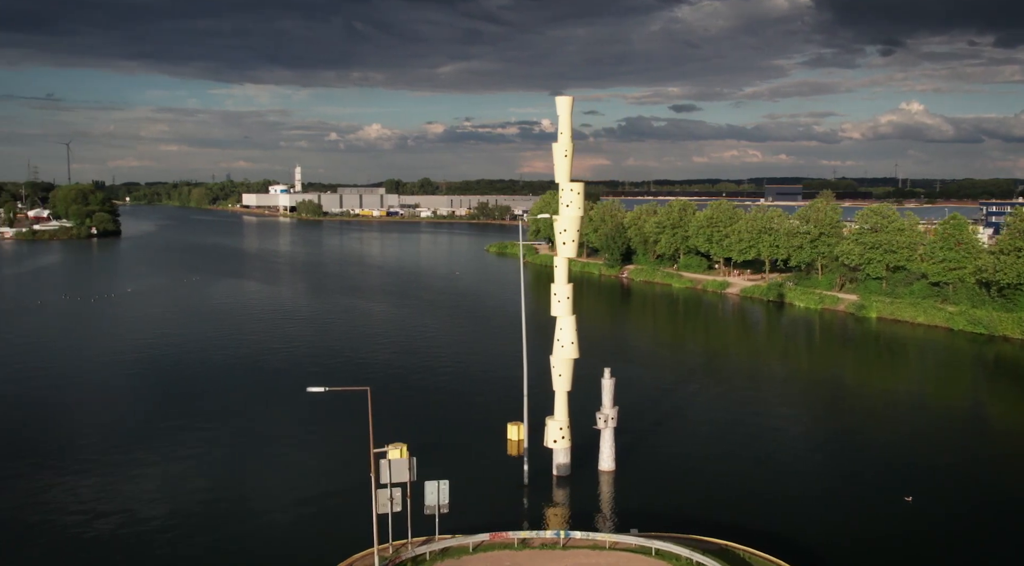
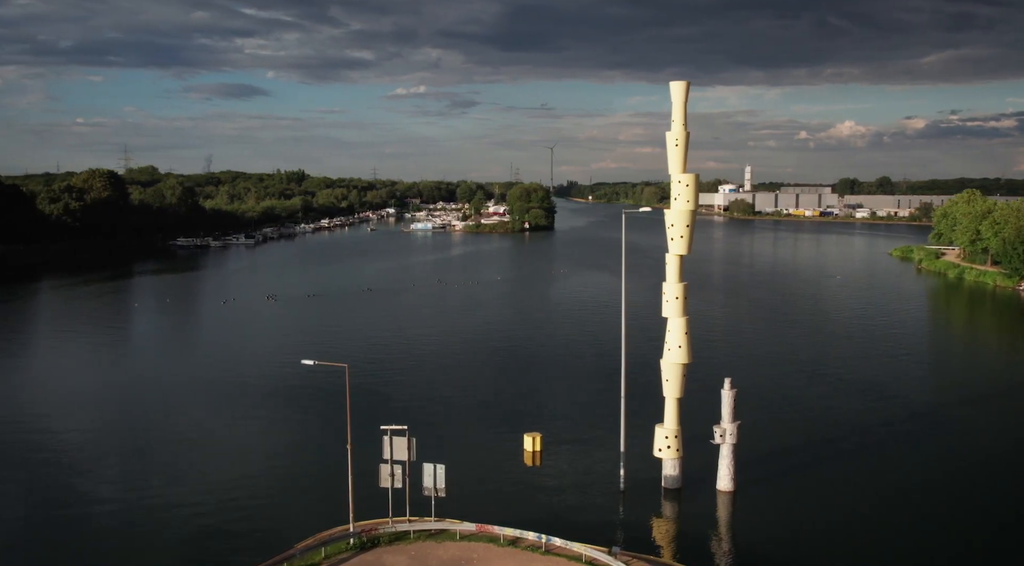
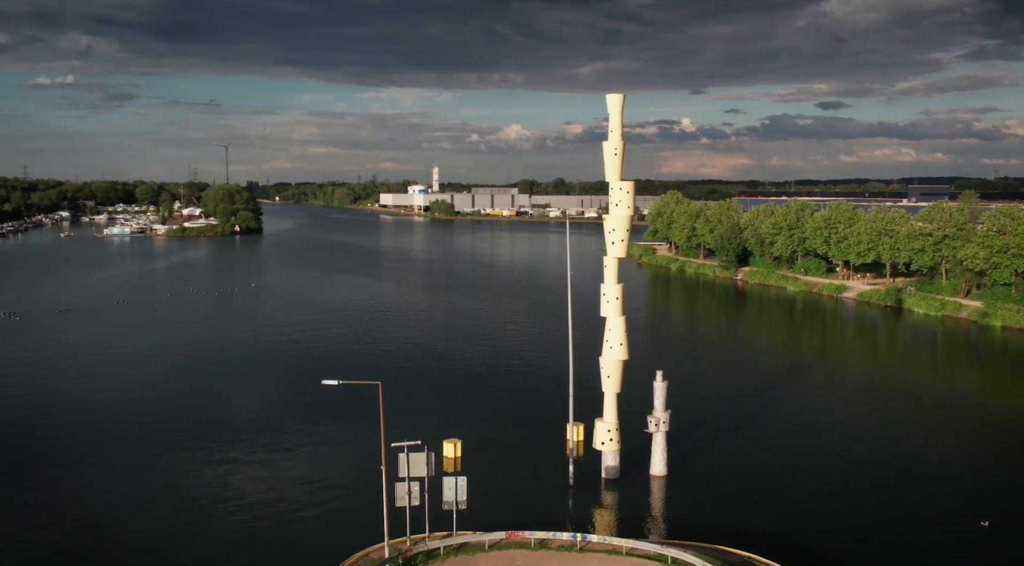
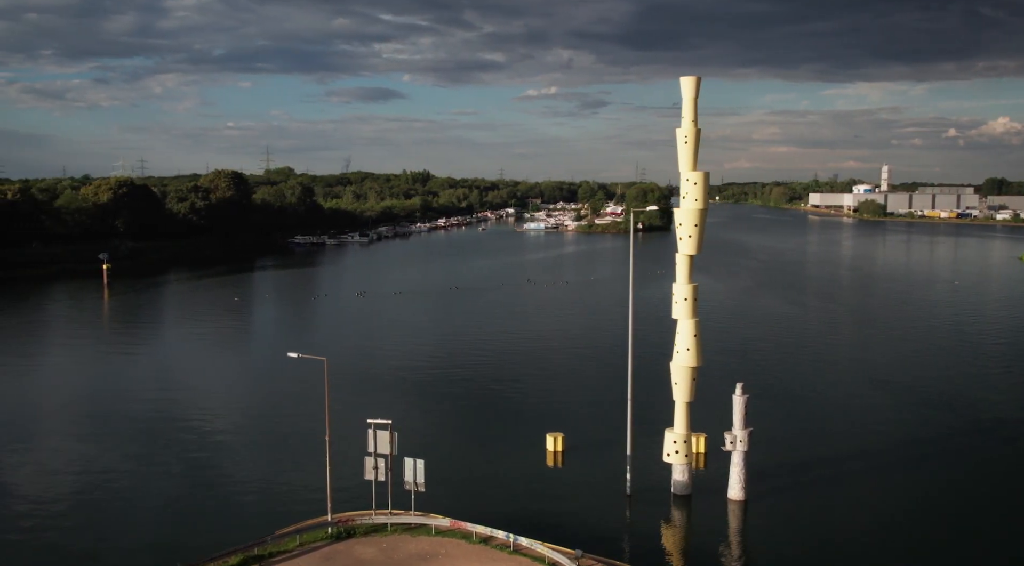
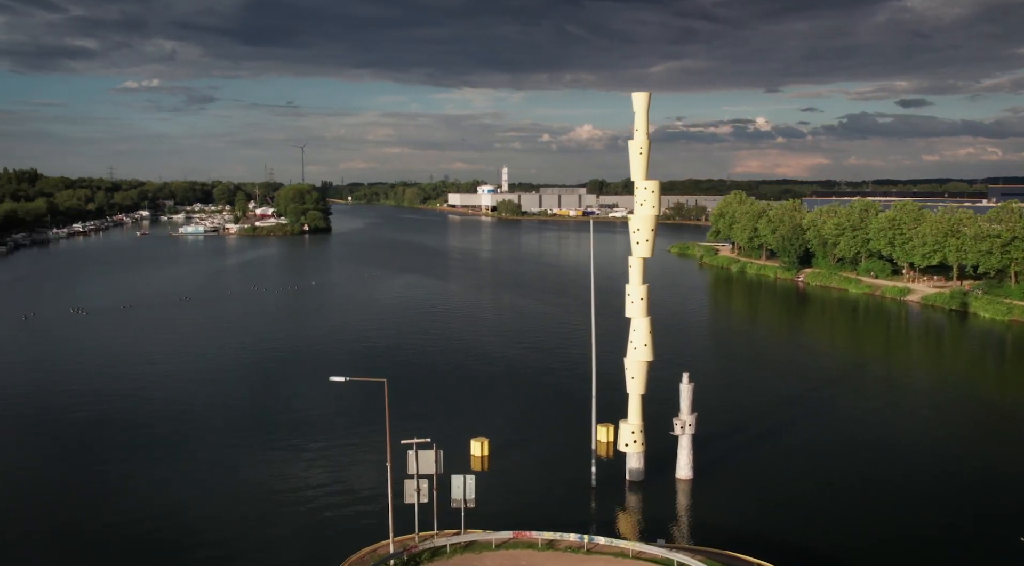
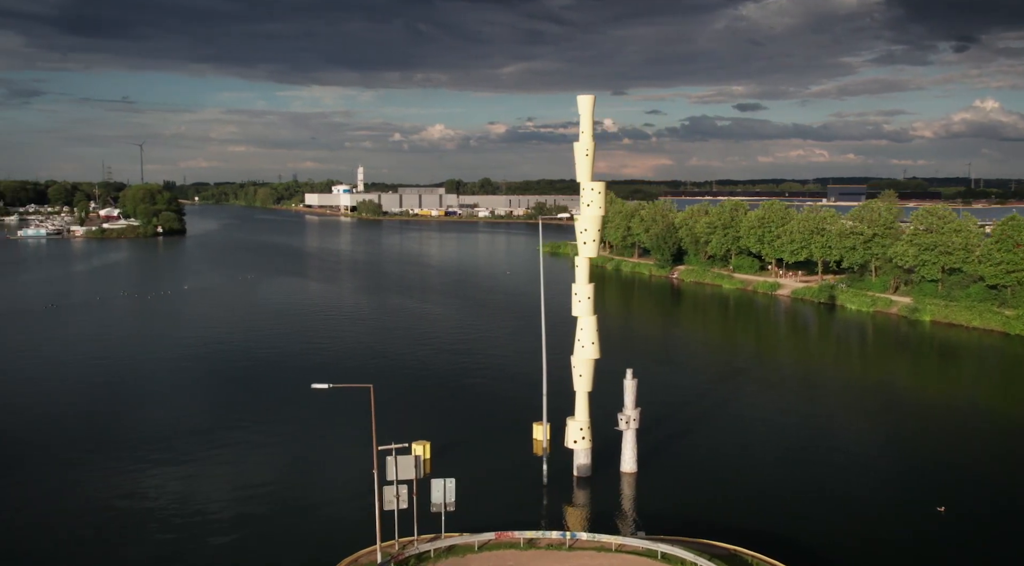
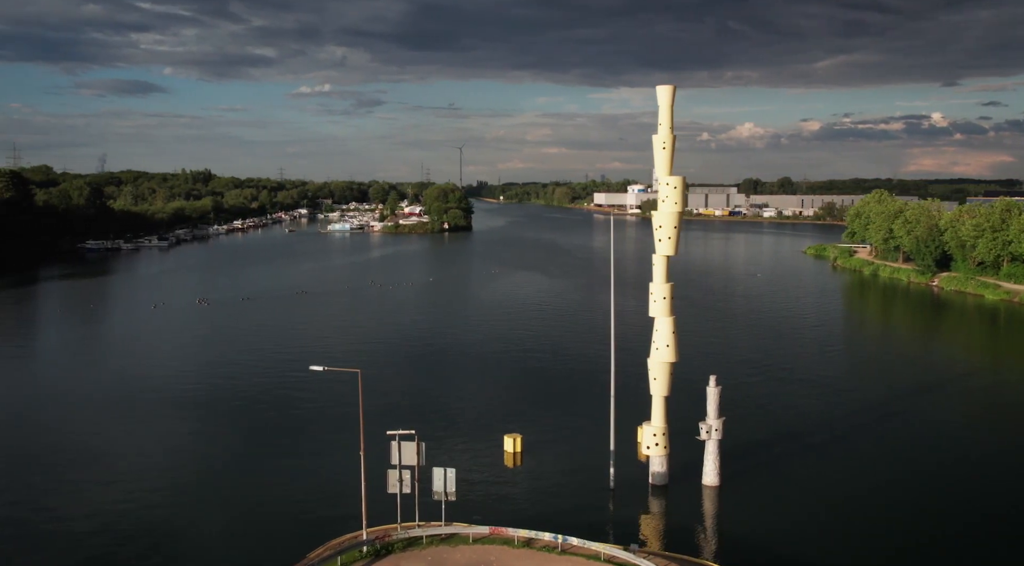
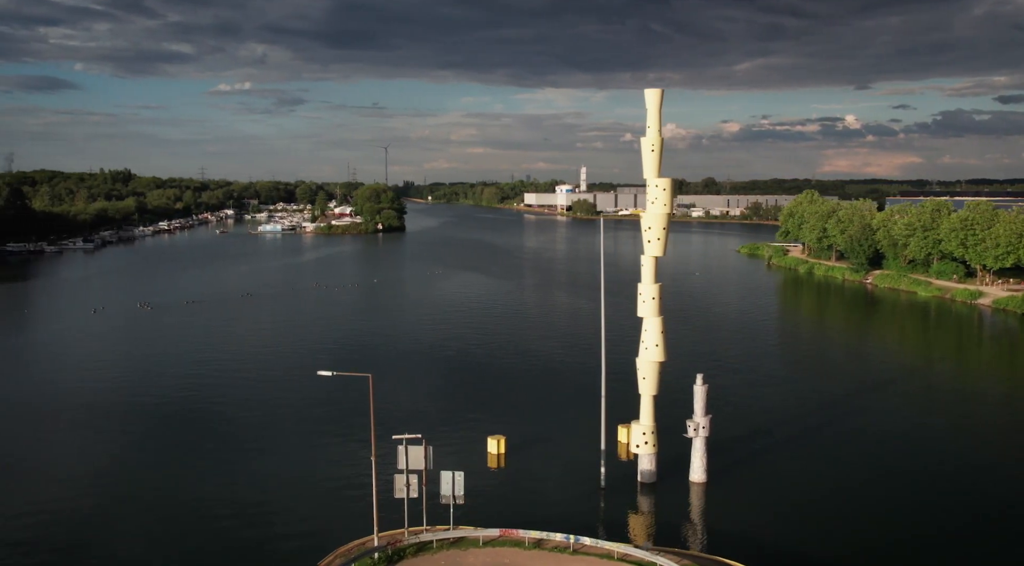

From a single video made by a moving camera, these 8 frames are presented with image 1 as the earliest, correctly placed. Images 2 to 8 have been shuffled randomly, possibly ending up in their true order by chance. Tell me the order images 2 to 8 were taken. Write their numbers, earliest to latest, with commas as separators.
6, 3, 5, 8, 7, 2, 4
